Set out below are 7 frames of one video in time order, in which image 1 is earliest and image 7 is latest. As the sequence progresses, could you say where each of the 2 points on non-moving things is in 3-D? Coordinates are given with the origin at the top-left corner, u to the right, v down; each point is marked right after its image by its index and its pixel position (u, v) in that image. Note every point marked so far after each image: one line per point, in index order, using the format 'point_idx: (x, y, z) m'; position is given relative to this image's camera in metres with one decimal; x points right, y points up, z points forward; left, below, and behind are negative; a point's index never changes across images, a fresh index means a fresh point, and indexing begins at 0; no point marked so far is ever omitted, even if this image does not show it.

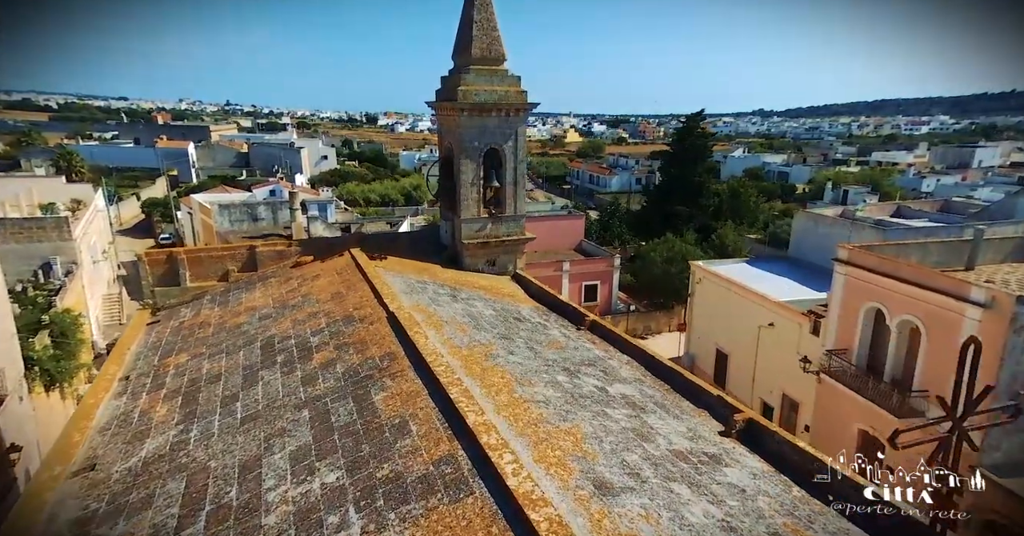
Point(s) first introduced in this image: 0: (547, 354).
0: (+0.5, -1.2, +7.8) m
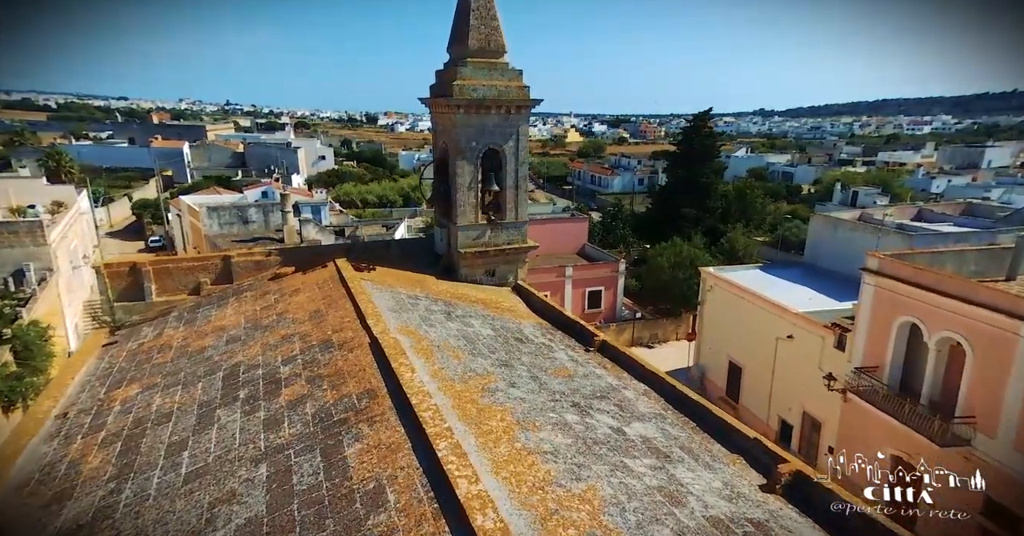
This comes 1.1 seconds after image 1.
0: (+0.5, -1.4, +6.8) m
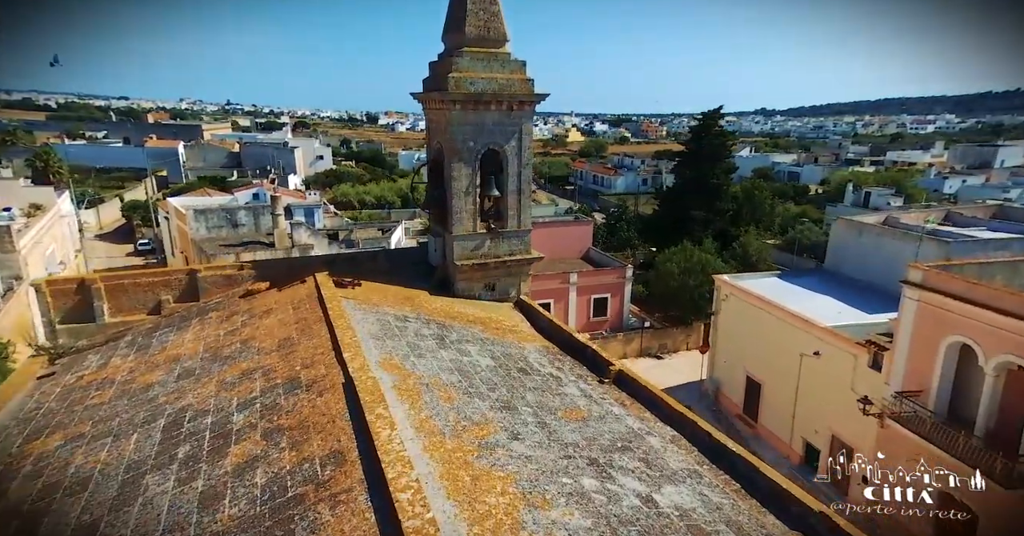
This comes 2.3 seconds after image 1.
0: (+0.5, -1.6, +5.6) m
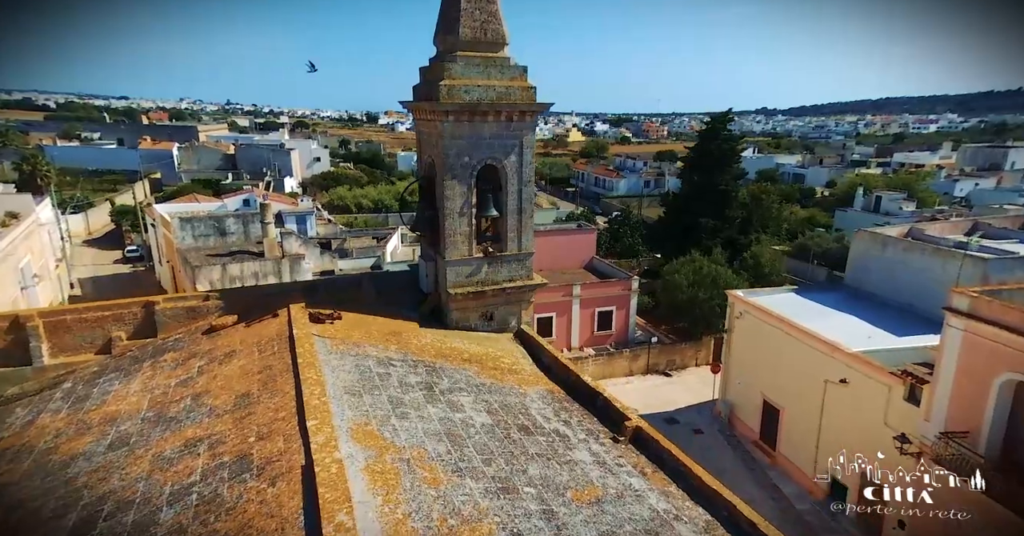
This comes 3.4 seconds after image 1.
0: (+0.5, -2.0, +4.5) m
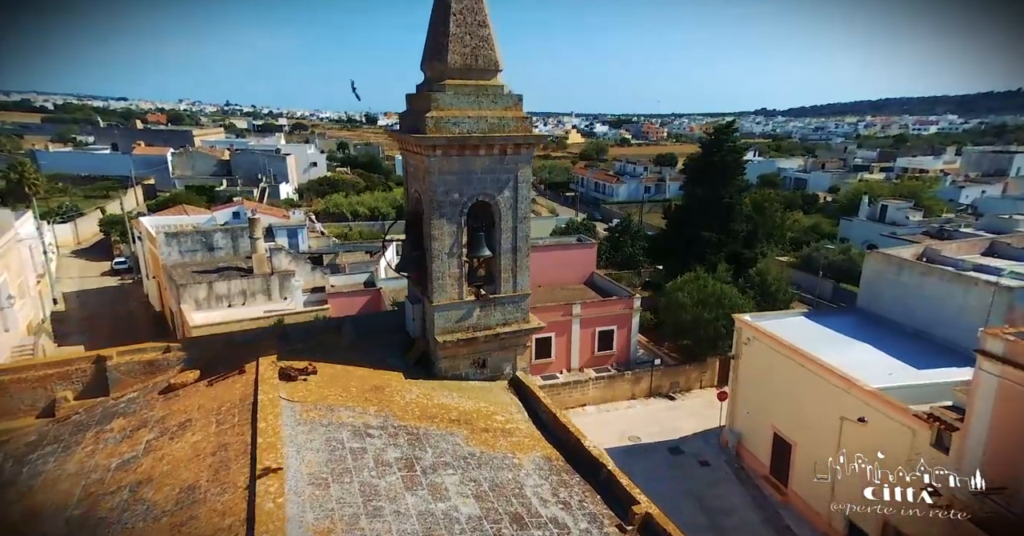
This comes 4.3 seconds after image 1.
0: (+0.4, -2.6, +3.7) m
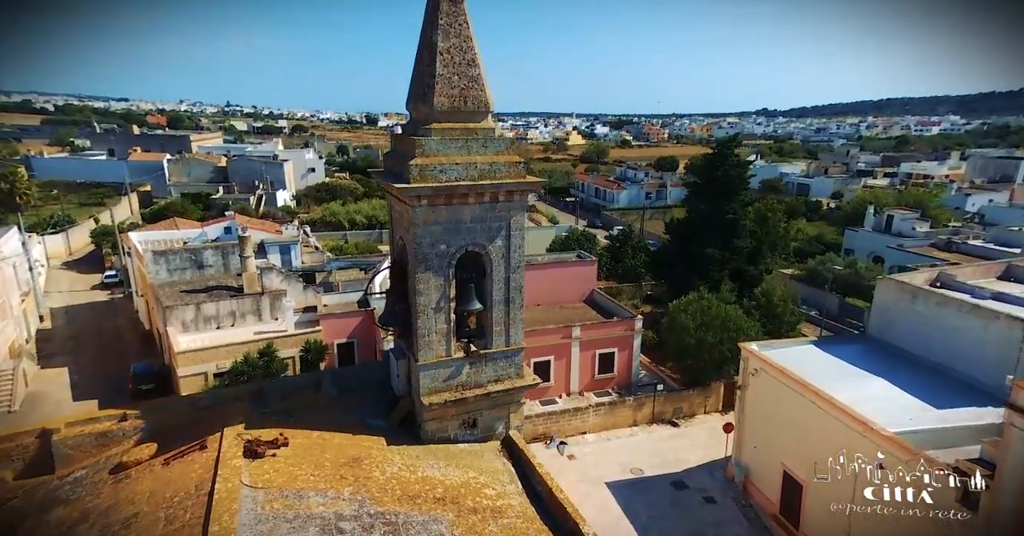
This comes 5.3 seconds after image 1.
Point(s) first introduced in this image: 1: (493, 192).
0: (+0.3, -3.3, +3.1) m
1: (-0.2, +0.9, +6.8) m
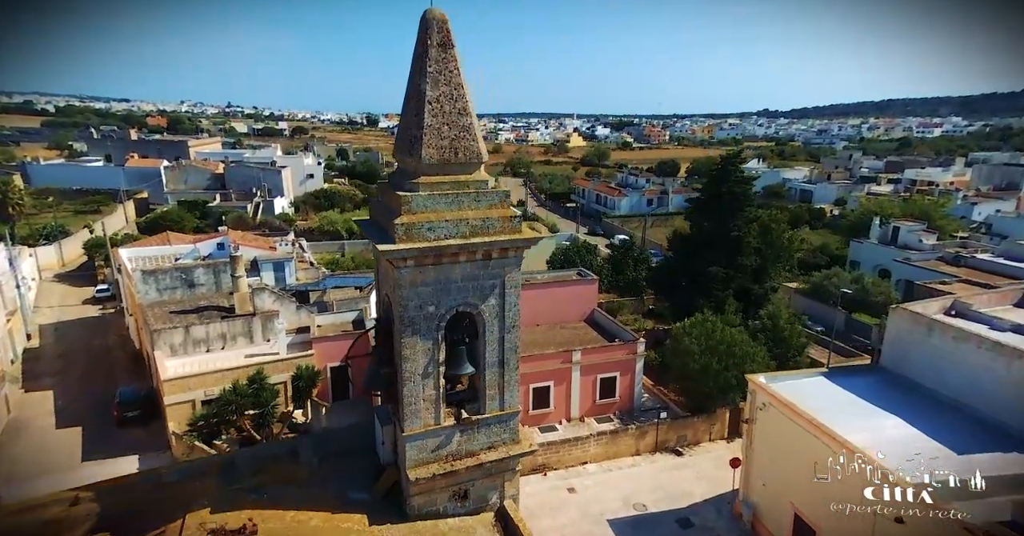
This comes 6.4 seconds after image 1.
0: (+0.3, -4.0, +2.5) m
1: (-0.3, +0.2, +6.2) m
